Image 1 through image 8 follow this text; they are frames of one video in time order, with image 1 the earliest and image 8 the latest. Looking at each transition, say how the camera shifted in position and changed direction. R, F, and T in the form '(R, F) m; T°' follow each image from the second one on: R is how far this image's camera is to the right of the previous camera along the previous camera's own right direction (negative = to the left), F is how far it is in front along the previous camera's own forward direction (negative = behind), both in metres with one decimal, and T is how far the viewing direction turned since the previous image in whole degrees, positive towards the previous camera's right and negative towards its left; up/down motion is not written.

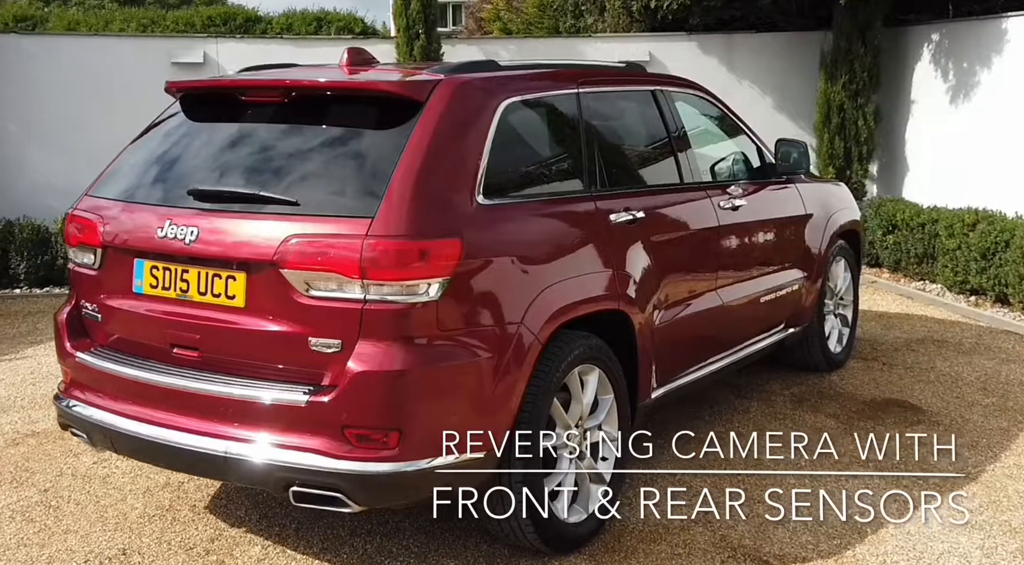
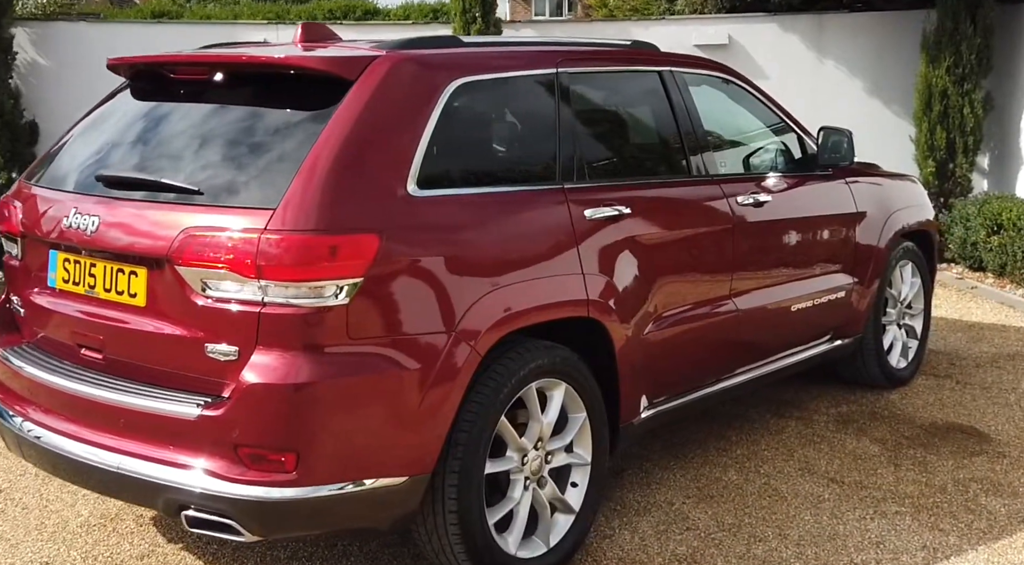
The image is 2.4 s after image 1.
(+0.5, +0.4) m; -7°
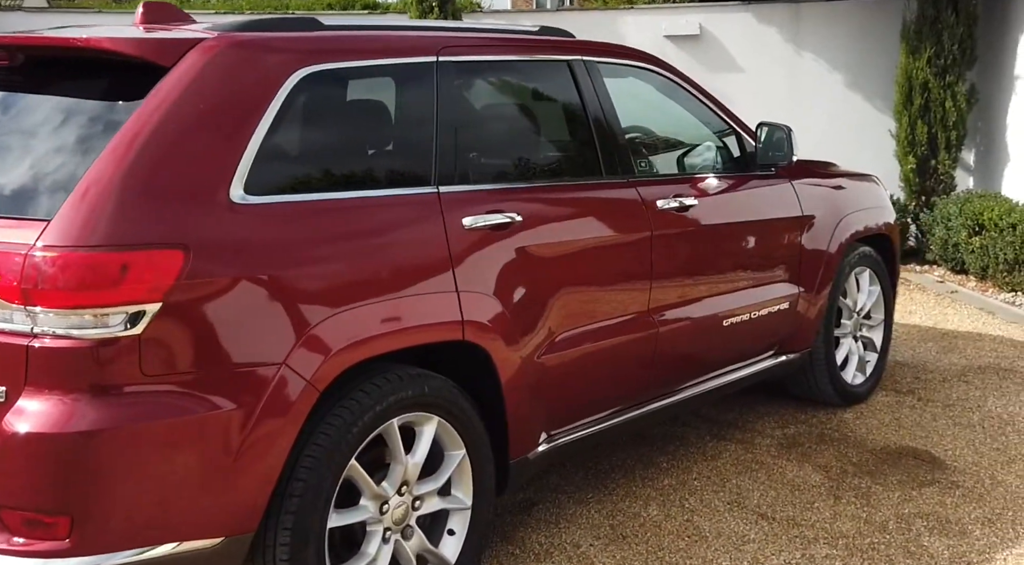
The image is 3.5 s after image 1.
(+0.4, +0.4) m; 0°
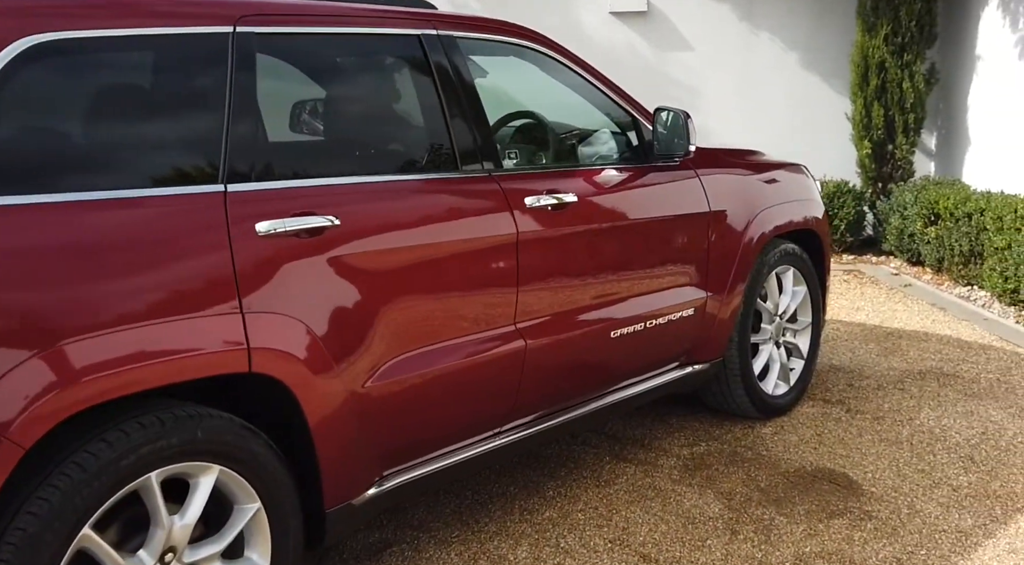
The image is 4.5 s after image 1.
(+0.5, +0.5) m; 0°
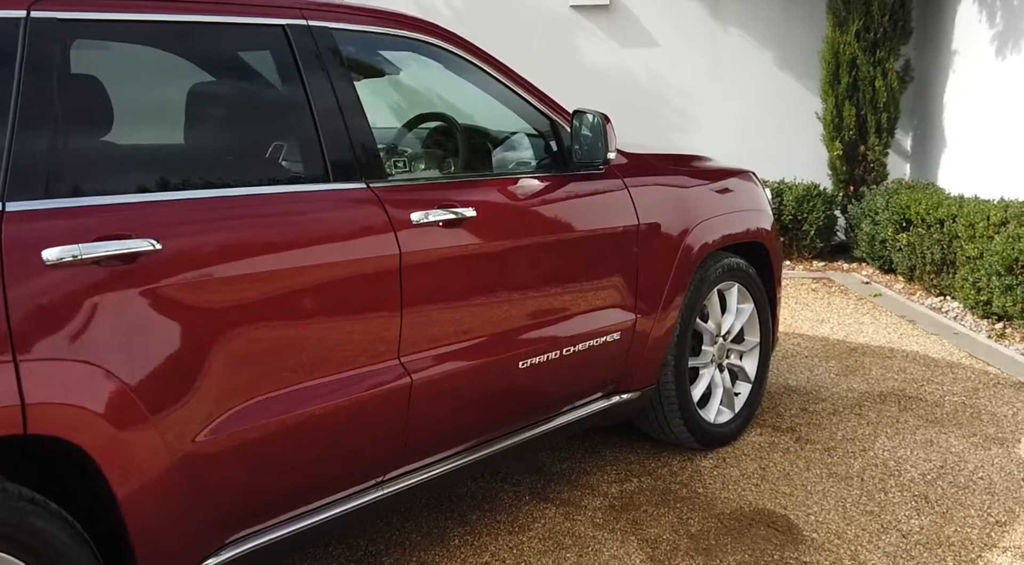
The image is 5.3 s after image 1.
(+0.3, +0.4) m; 0°
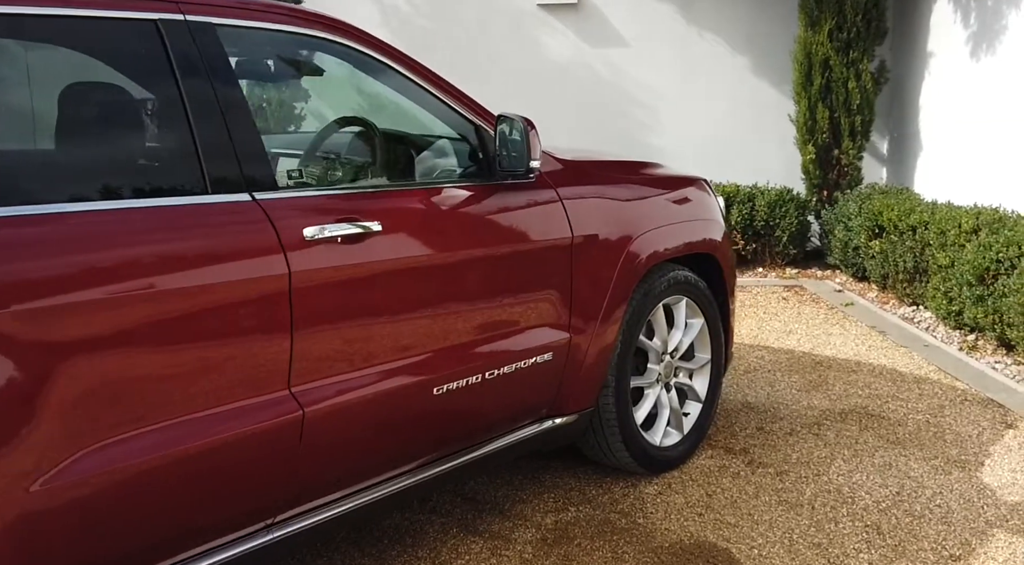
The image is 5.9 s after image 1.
(+0.2, +0.2) m; 0°
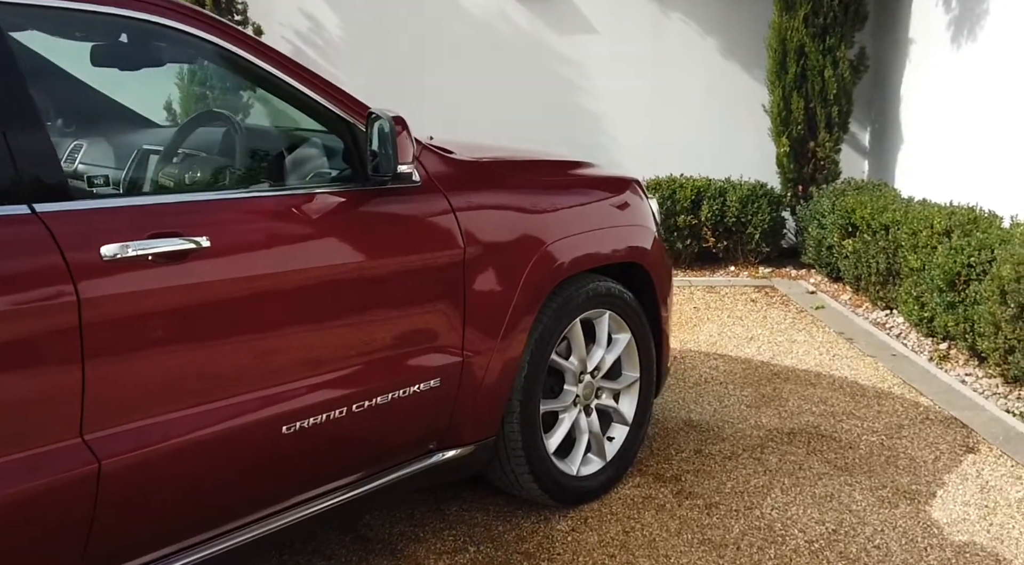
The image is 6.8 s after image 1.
(+0.4, +0.4) m; -1°
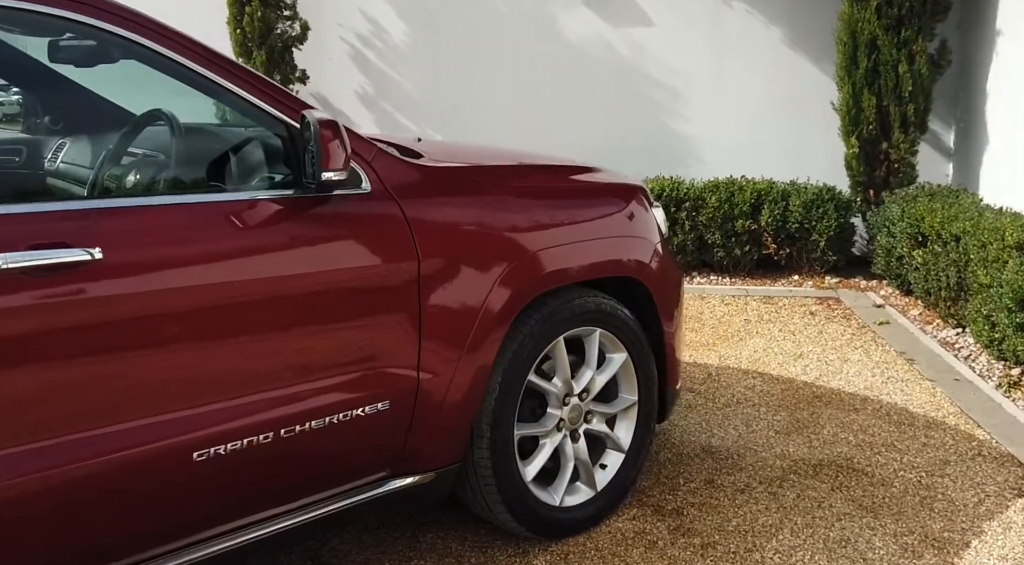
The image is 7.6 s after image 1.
(+0.4, +0.3) m; -6°
